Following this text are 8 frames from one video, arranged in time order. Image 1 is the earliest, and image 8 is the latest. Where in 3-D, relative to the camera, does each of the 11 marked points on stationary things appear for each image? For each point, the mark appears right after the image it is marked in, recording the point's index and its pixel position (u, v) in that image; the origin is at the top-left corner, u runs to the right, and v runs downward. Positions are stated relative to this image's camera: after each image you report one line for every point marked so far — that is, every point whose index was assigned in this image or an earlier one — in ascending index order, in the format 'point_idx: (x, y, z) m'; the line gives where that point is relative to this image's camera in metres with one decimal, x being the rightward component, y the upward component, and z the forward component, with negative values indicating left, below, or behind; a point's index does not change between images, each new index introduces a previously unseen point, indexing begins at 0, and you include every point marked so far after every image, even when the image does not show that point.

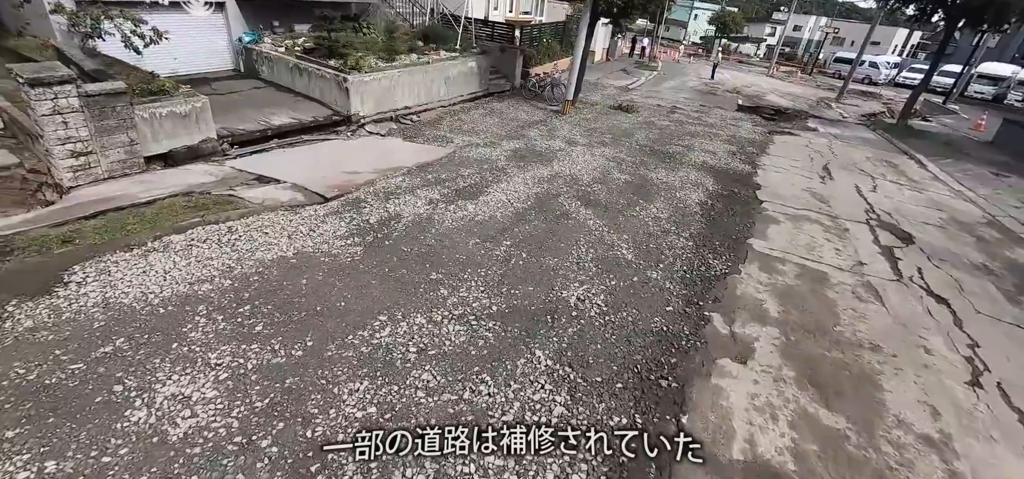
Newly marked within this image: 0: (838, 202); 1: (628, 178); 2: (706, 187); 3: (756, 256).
0: (+5.7, +0.6, +7.9) m
1: (+2.0, +1.0, +7.6) m
2: (+3.3, +0.9, +7.7) m
3: (+3.0, -0.2, +5.6) m
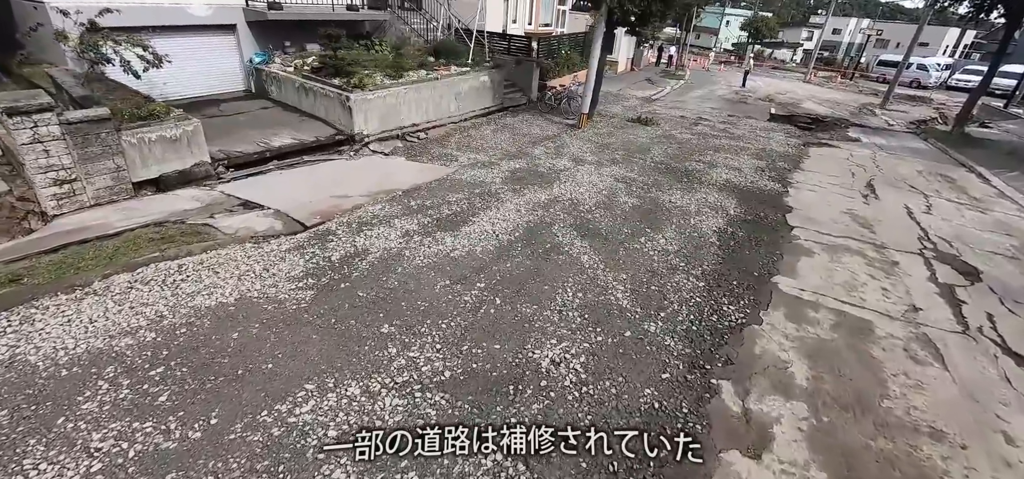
0: (+5.7, +0.2, +6.8) m
1: (+1.9, +0.6, +6.8) m
2: (+3.3, +0.4, +6.8) m
3: (+2.8, -0.6, +4.7) m
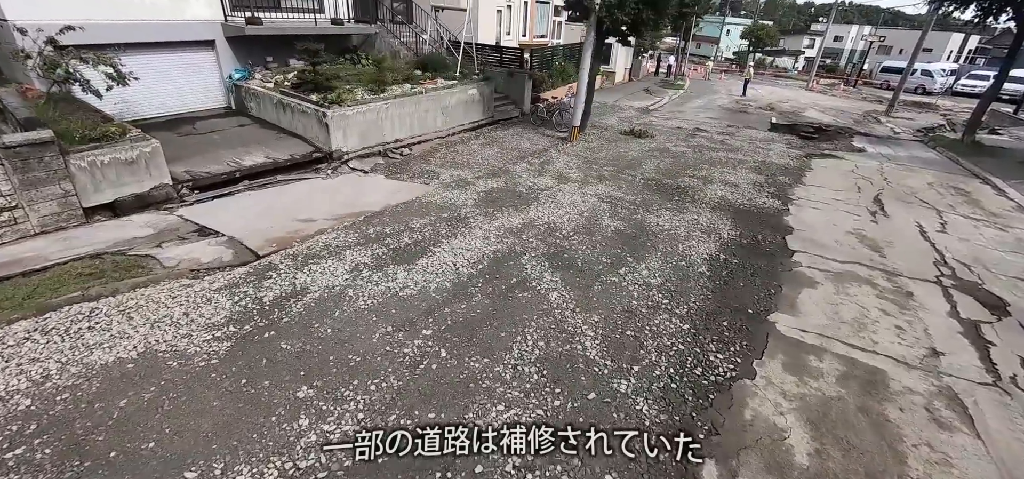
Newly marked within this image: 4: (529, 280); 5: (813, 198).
0: (+5.3, -0.2, +6.1) m
1: (+1.5, +0.2, +6.2) m
2: (+2.9, +0.1, +6.2) m
3: (+2.4, -1.0, +4.1) m
4: (+0.2, -0.4, +4.7) m
5: (+5.5, +0.8, +8.2) m
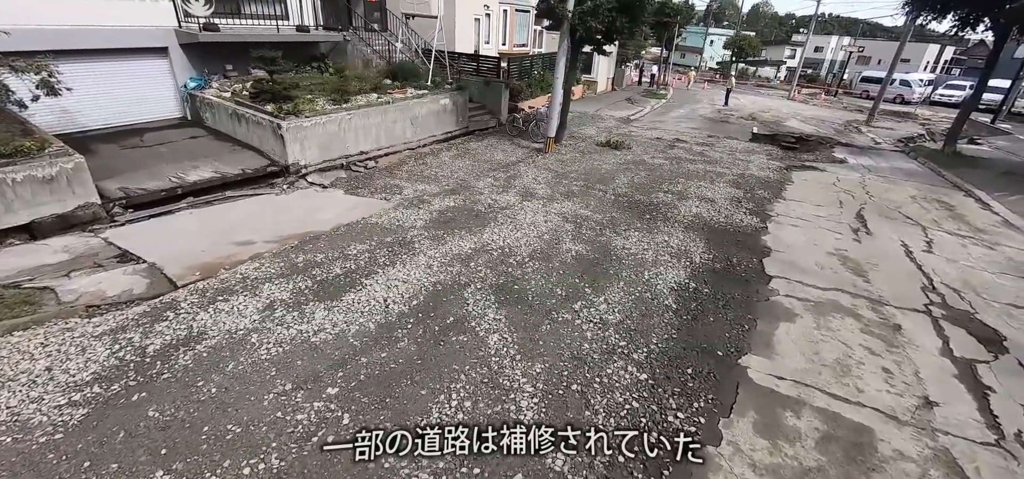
0: (+4.6, -0.5, +5.6) m
1: (+0.9, -0.1, +5.6) m
2: (+2.2, -0.3, +5.6) m
3: (+1.8, -1.2, +3.5) m
4: (-0.4, -0.7, +4.1) m
5: (+4.8, +0.4, +7.7) m
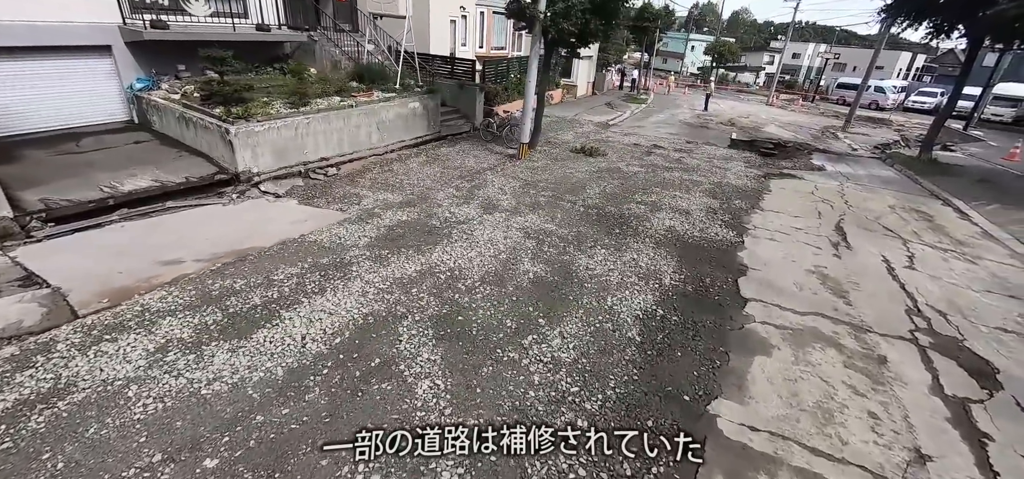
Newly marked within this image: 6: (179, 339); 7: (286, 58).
0: (+4.1, -0.7, +5.2) m
1: (+0.3, -0.3, +5.1) m
2: (+1.7, -0.5, +5.1) m
3: (+1.4, -1.4, +3.0) m
4: (-0.9, -1.0, +3.5) m
5: (+4.2, +0.2, +7.3) m
6: (-2.7, -0.8, +3.7) m
7: (-7.0, +5.6, +13.8) m
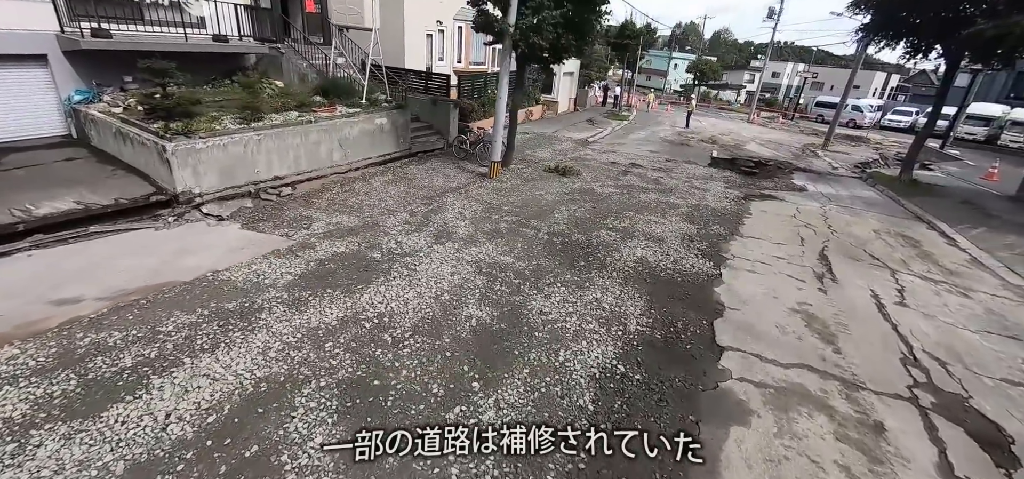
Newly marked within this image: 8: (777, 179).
0: (+3.5, -1.1, +4.6) m
1: (-0.2, -0.7, +4.4) m
2: (+1.1, -0.9, +4.5) m
3: (+0.8, -1.8, +2.3) m
4: (-1.4, -1.3, +2.8) m
5: (+3.6, -0.2, +6.7) m
6: (-3.3, -1.1, +2.9) m
7: (-7.8, +4.9, +13.1) m
8: (+7.9, +1.8, +13.5) m
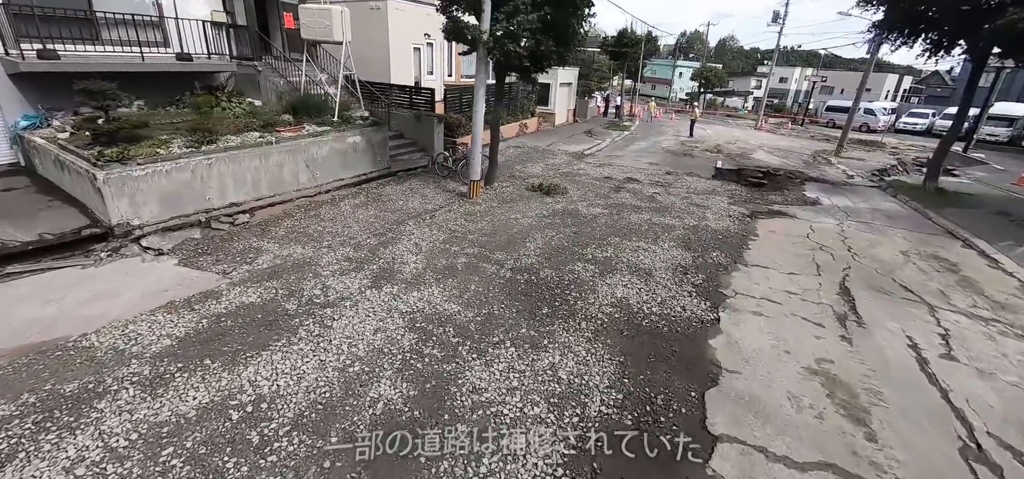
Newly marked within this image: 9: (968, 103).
0: (+3.0, -1.4, +3.5) m
1: (-0.8, -1.2, +3.4) m
2: (+0.6, -1.3, +3.4) m
3: (+0.2, -2.1, +1.2) m
4: (-2.0, -1.7, +1.8) m
5: (+3.1, -0.7, +5.6) m
6: (-3.9, -1.6, +1.9) m
7: (-8.3, +4.1, +12.4) m
8: (+7.5, +1.3, +12.3) m
9: (+12.5, +3.8, +12.3) m
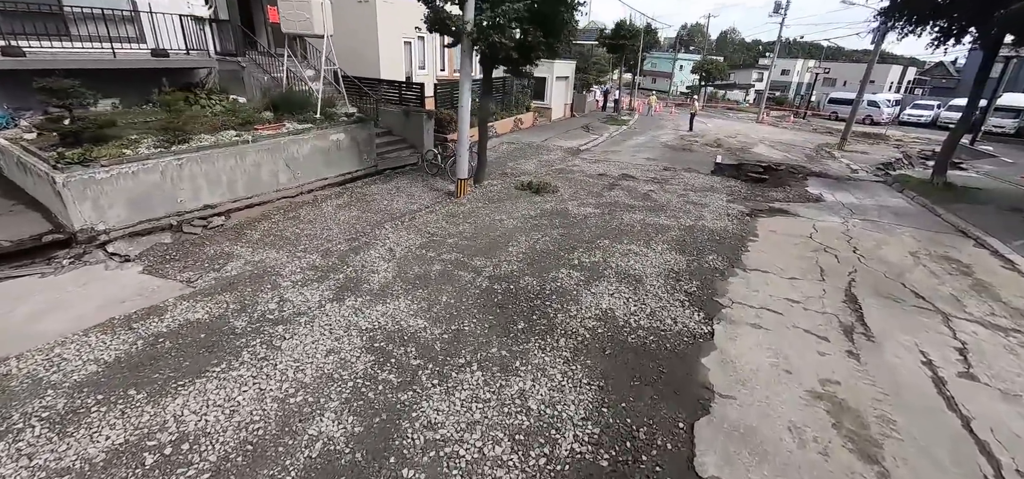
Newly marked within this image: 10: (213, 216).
0: (+2.7, -1.5, +3.1) m
1: (-1.1, -1.3, +2.9) m
2: (+0.3, -1.3, +3.0) m
3: (0.0, -2.2, +0.8) m
4: (-2.3, -1.8, +1.4) m
5: (+2.8, -0.7, +5.2) m
6: (-4.1, -1.7, +1.5) m
7: (-8.6, +4.1, +11.9) m
8: (+7.3, +1.4, +11.8) m
9: (+12.2, +3.8, +11.8) m
10: (-6.0, +0.5, +9.1) m
